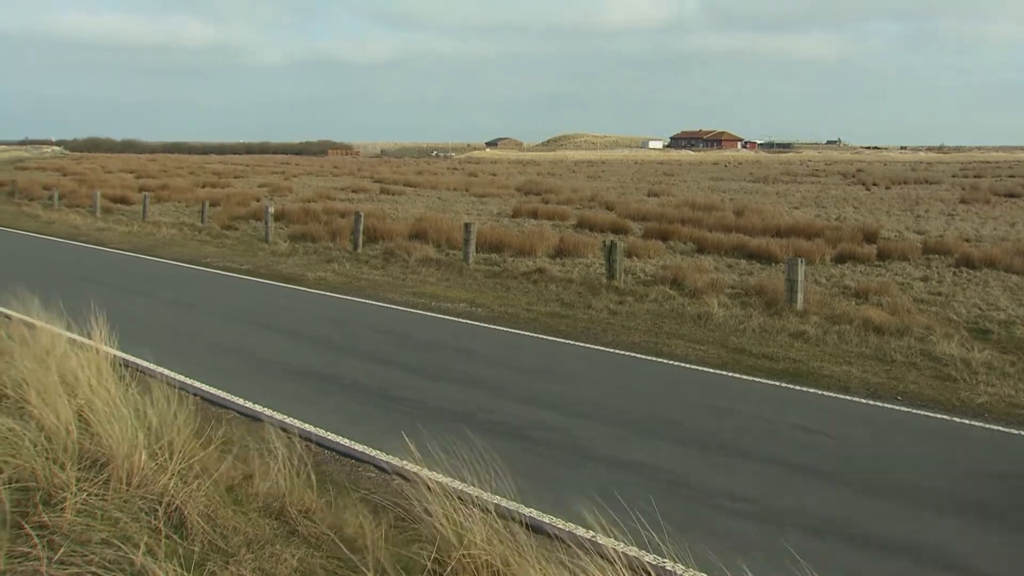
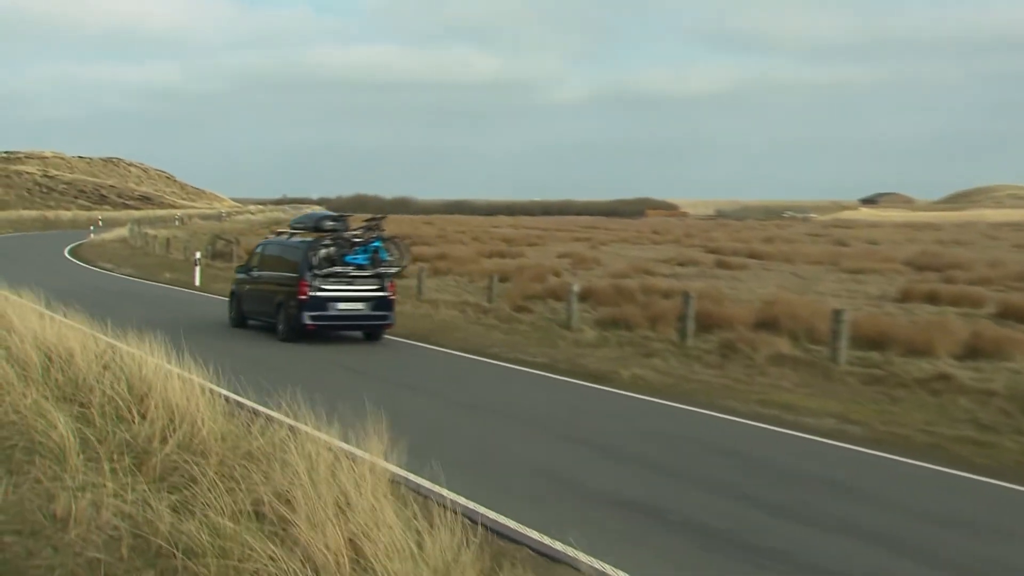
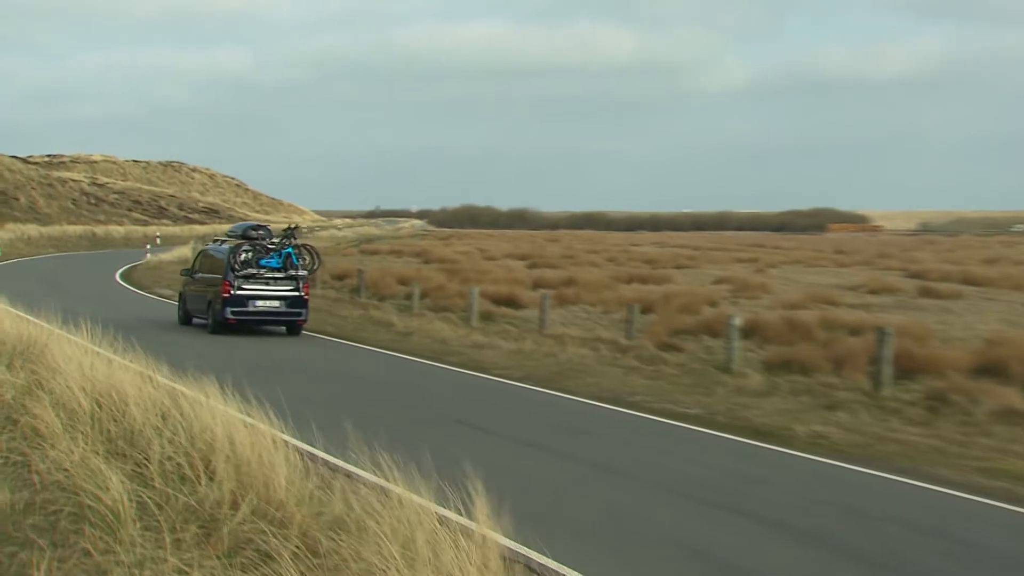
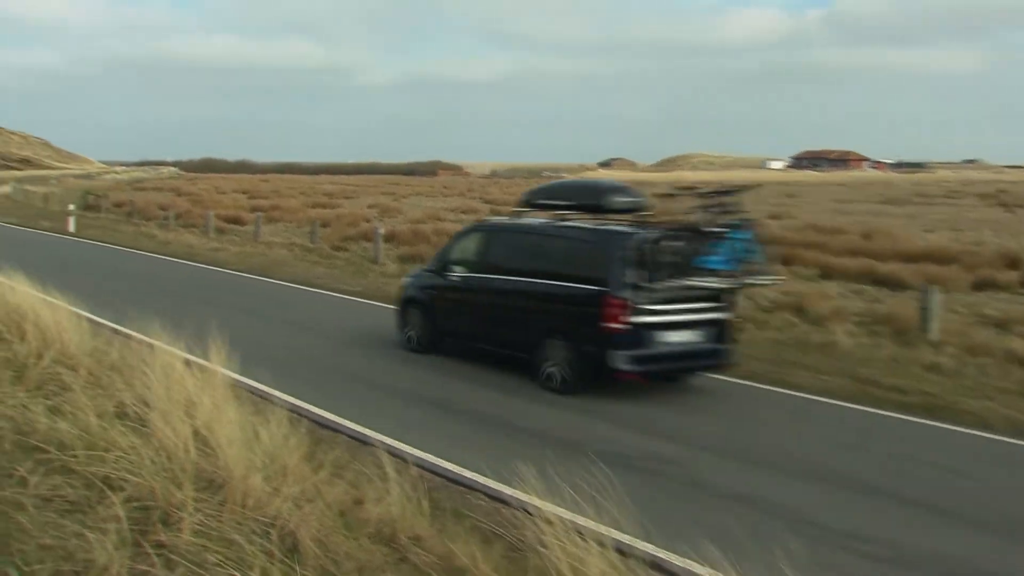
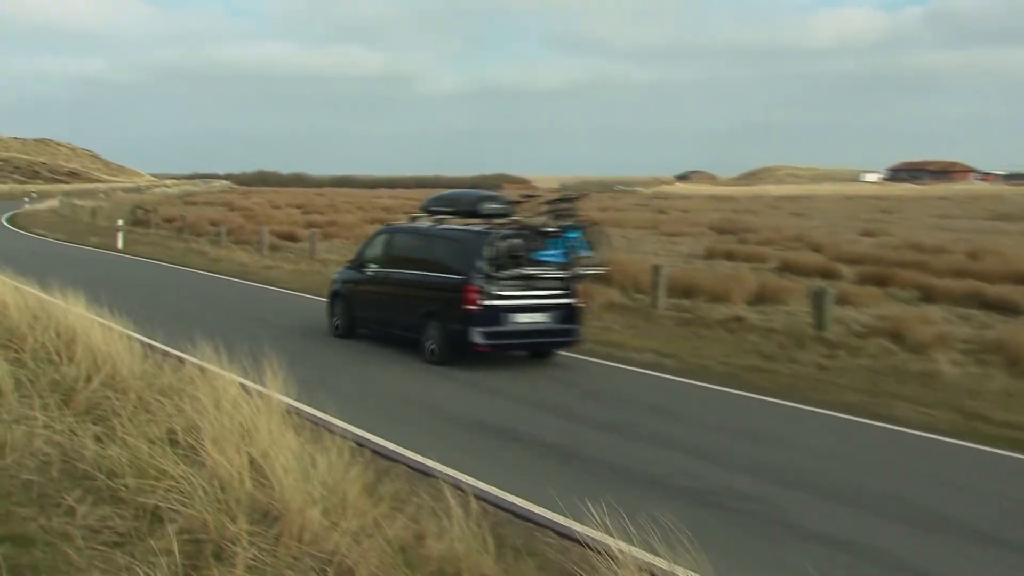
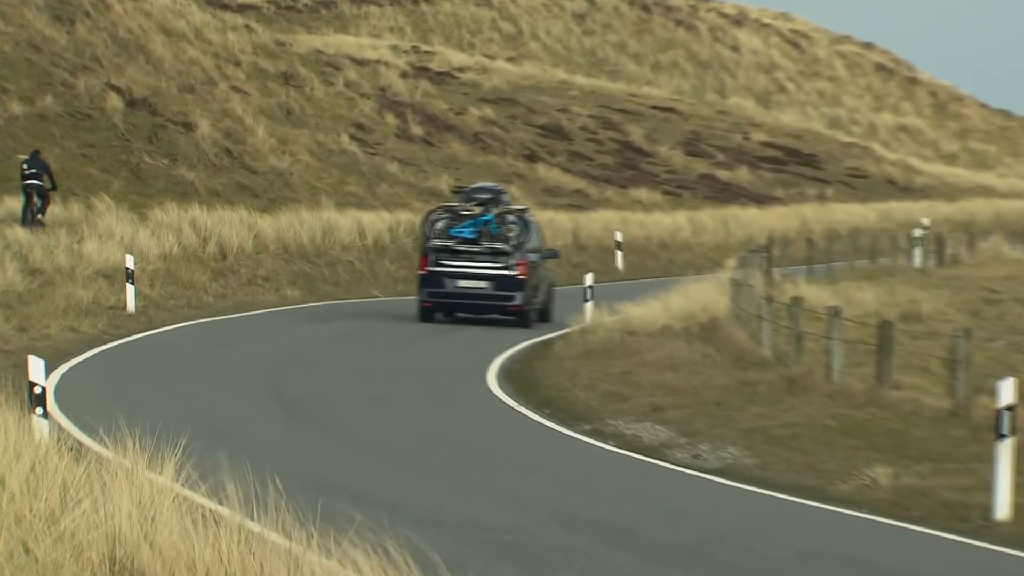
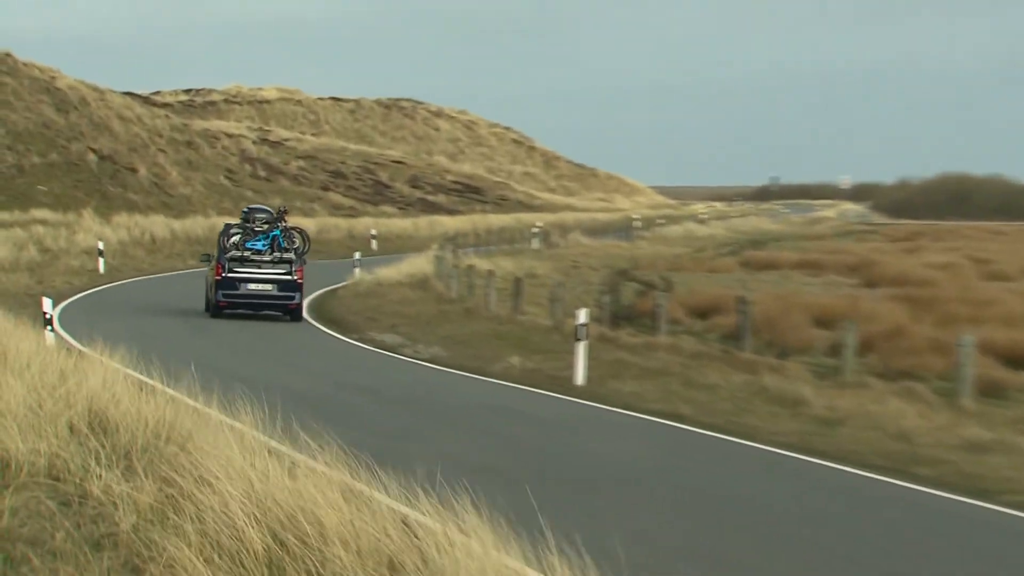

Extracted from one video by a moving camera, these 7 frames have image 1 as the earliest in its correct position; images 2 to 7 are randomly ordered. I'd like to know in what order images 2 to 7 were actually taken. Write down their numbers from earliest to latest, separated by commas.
4, 5, 2, 3, 7, 6
